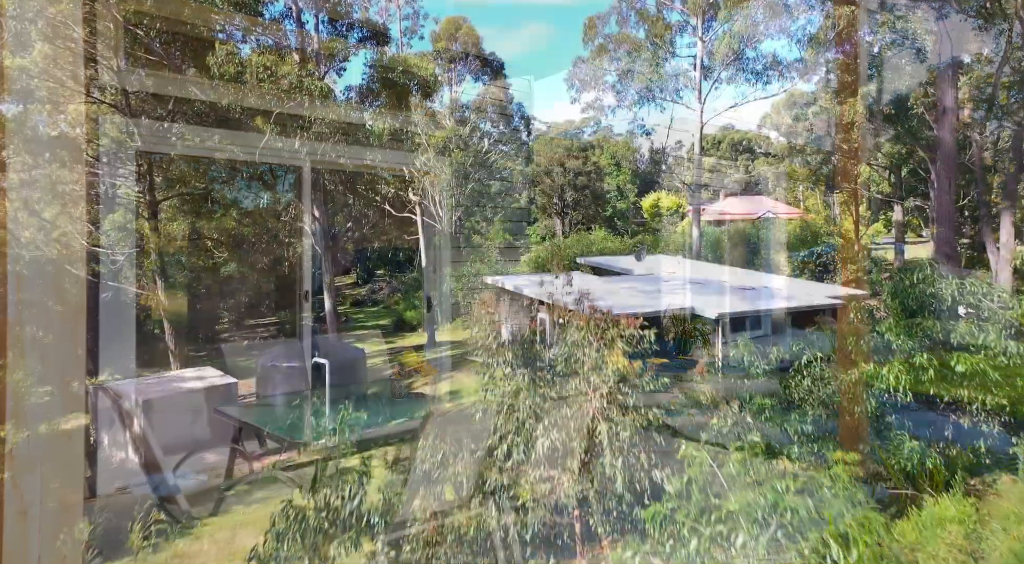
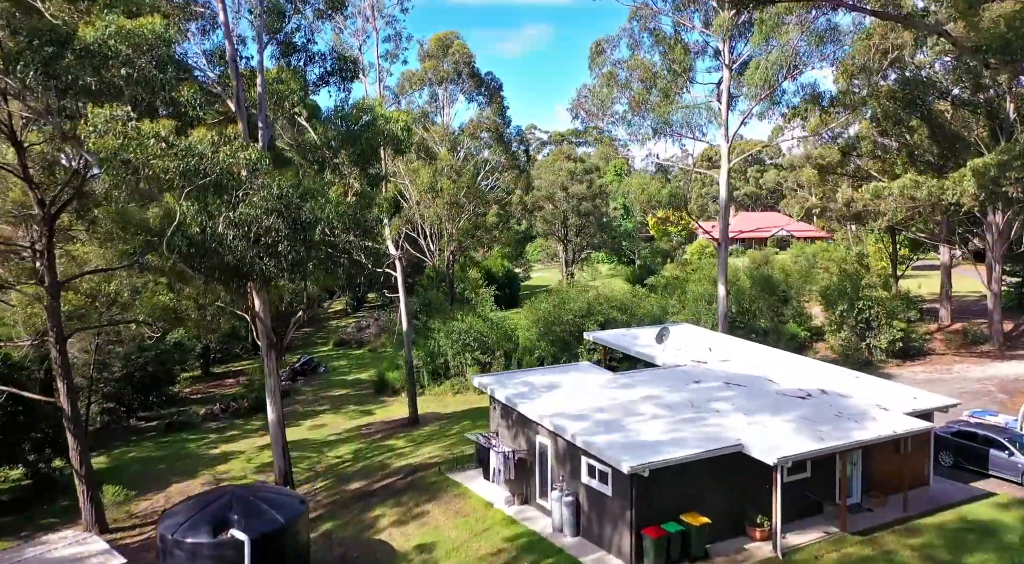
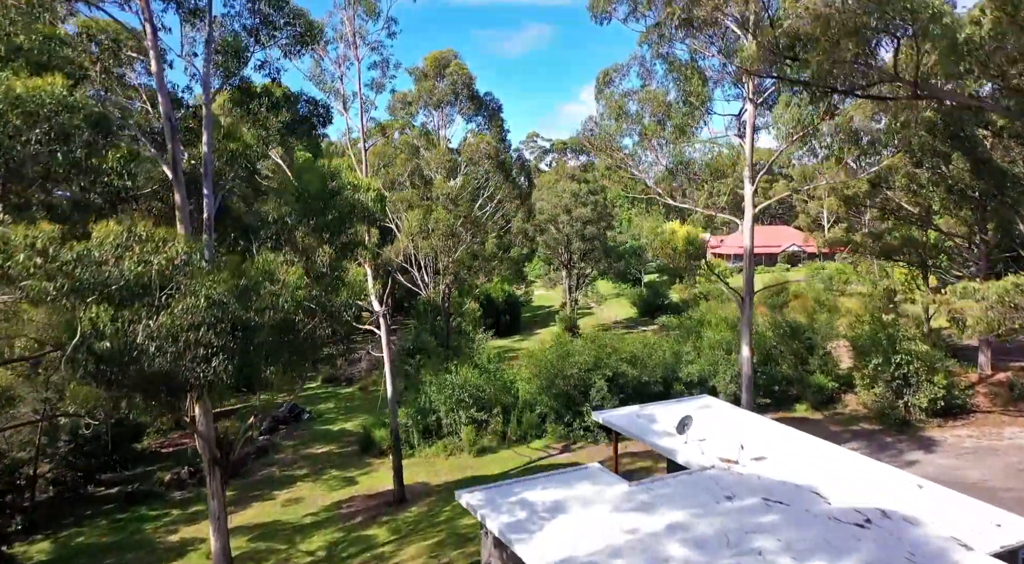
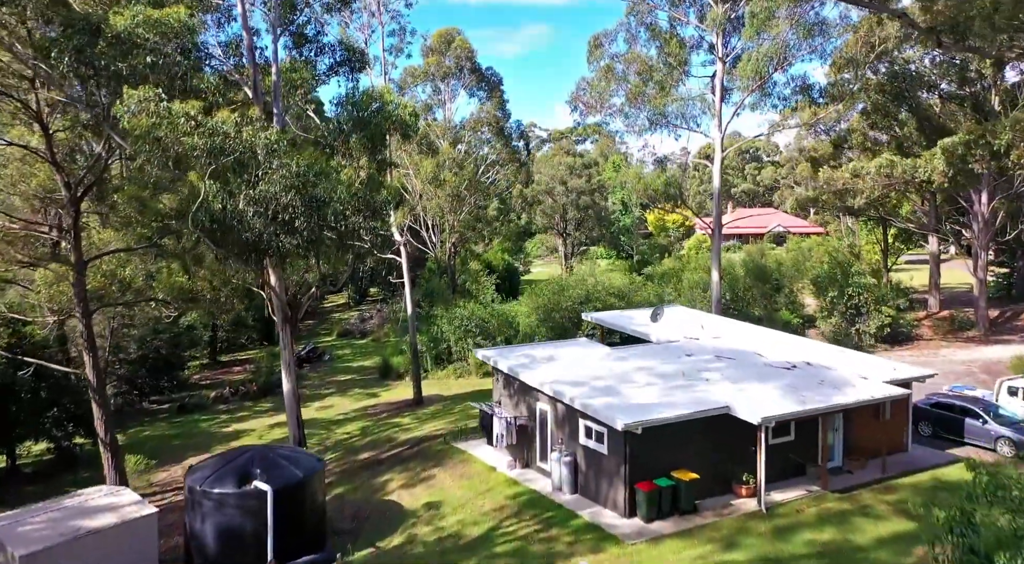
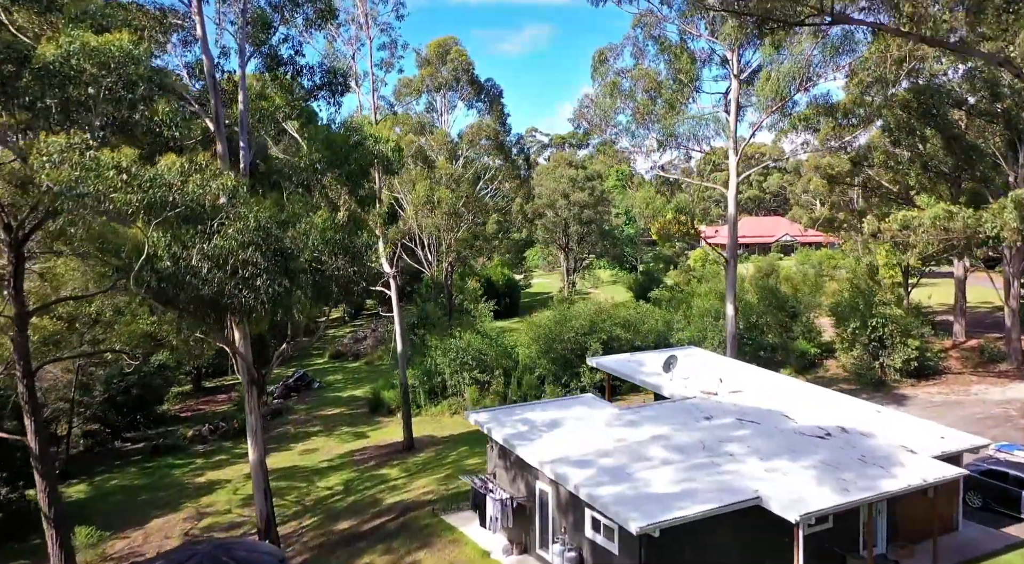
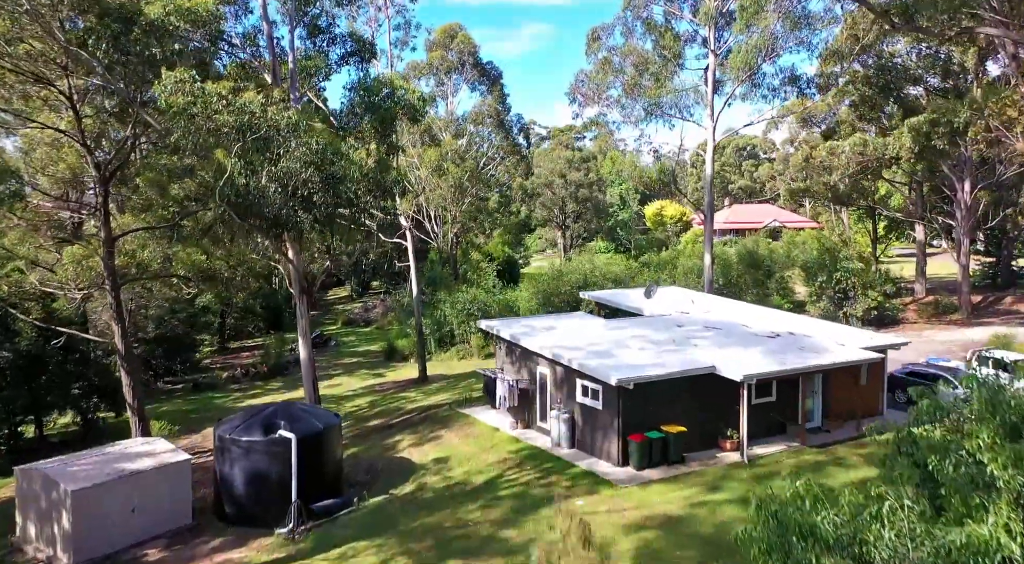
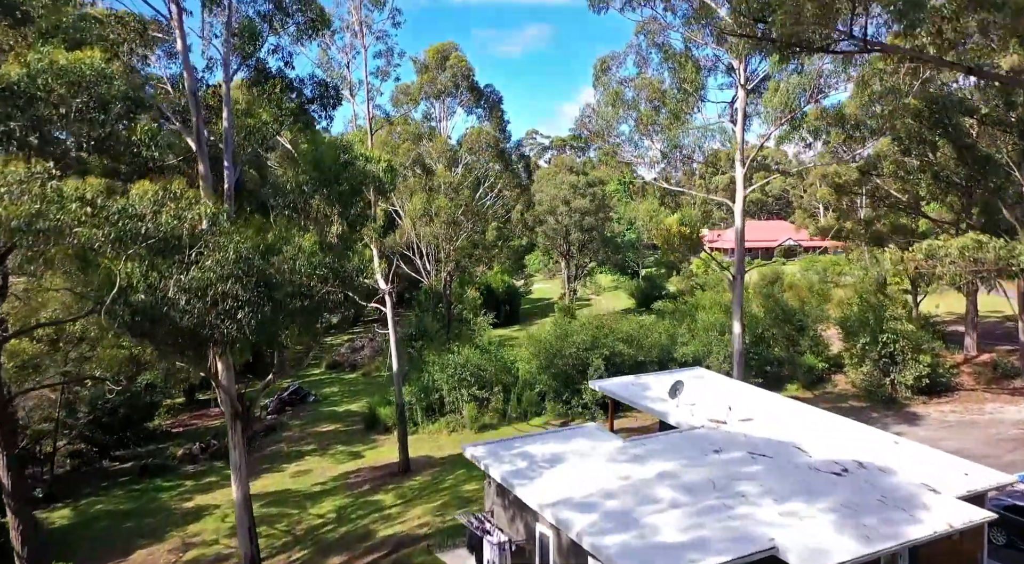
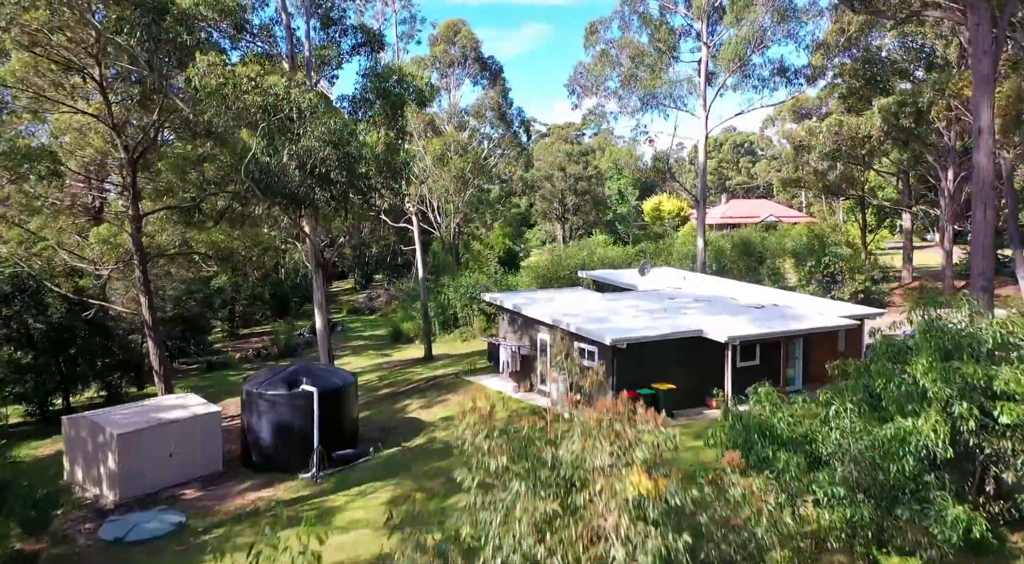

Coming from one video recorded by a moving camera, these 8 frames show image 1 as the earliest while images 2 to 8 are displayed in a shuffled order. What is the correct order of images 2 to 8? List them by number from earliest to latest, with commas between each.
8, 6, 4, 2, 5, 7, 3
